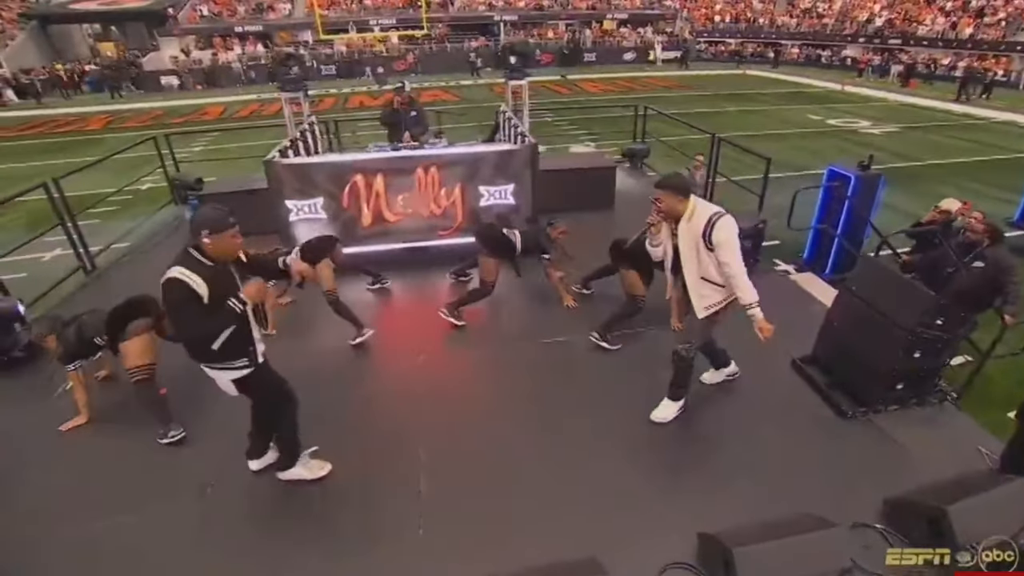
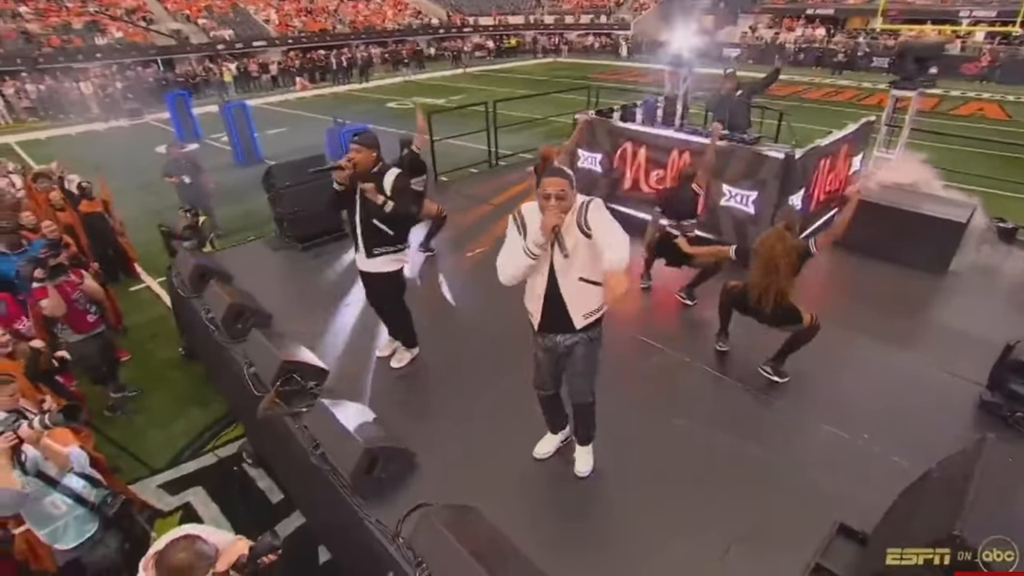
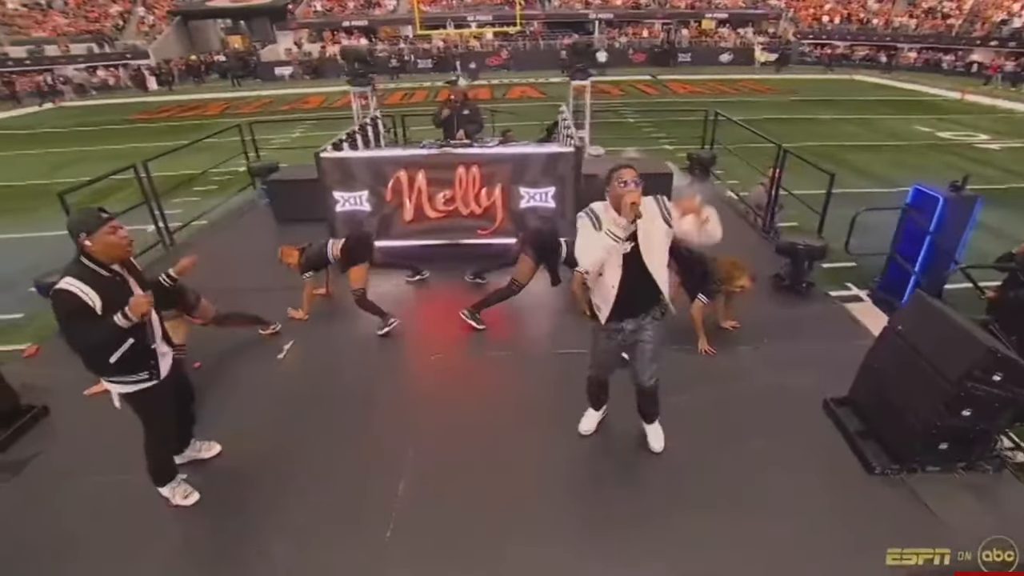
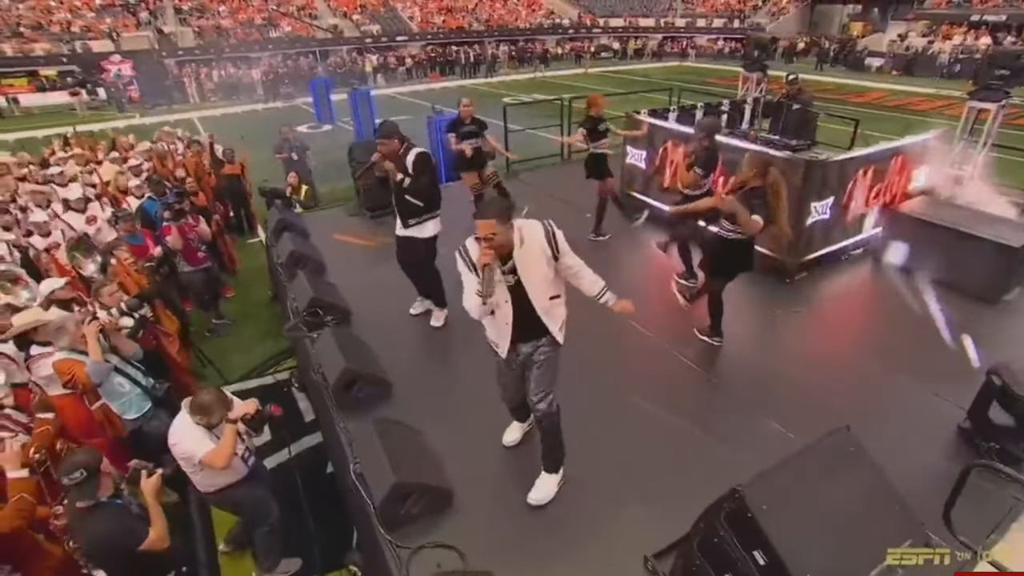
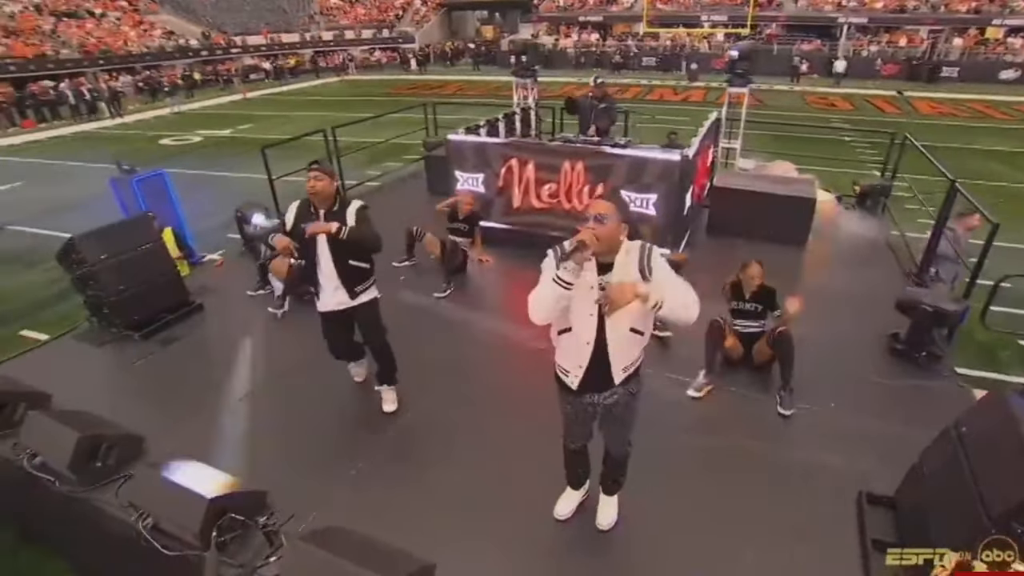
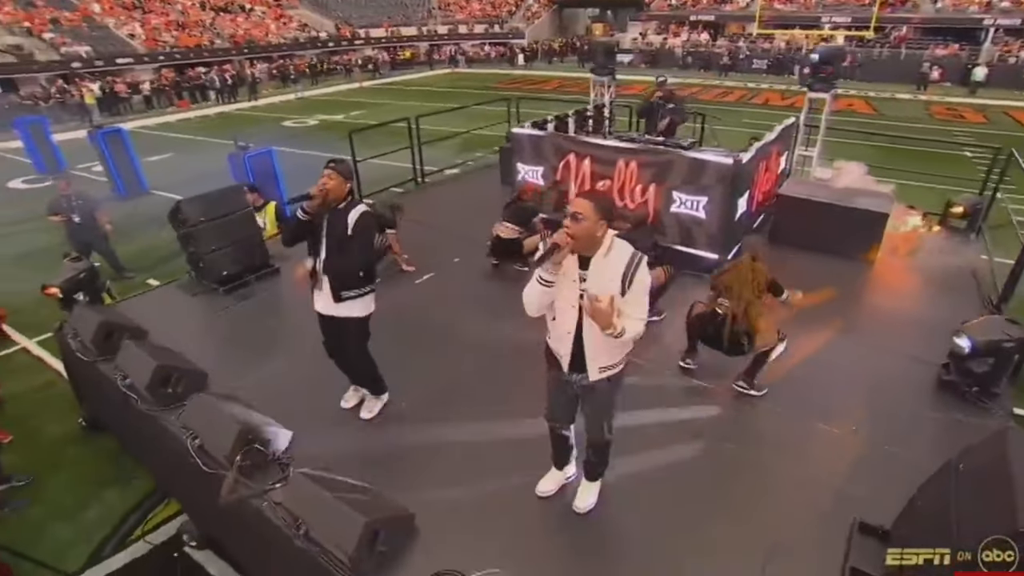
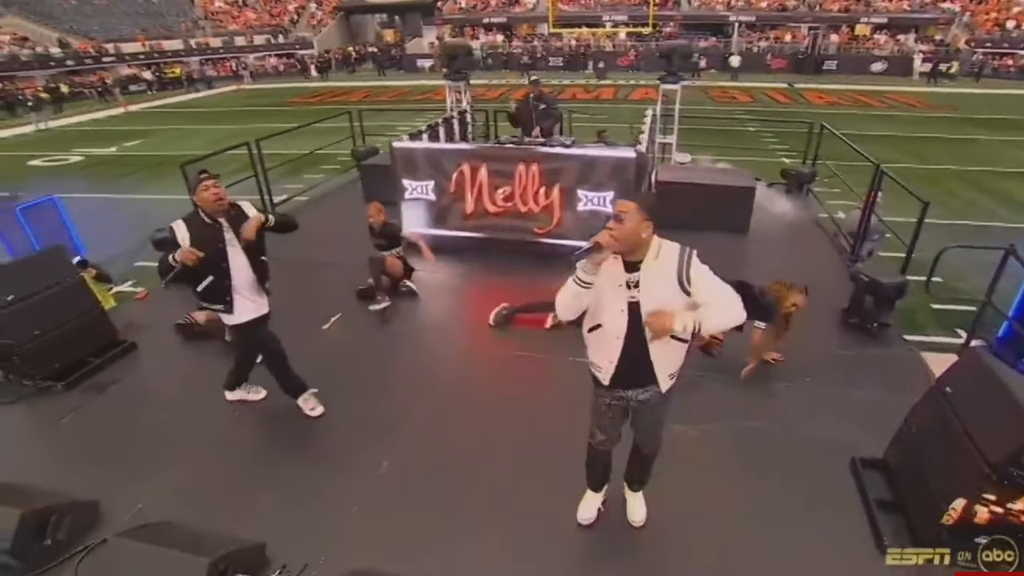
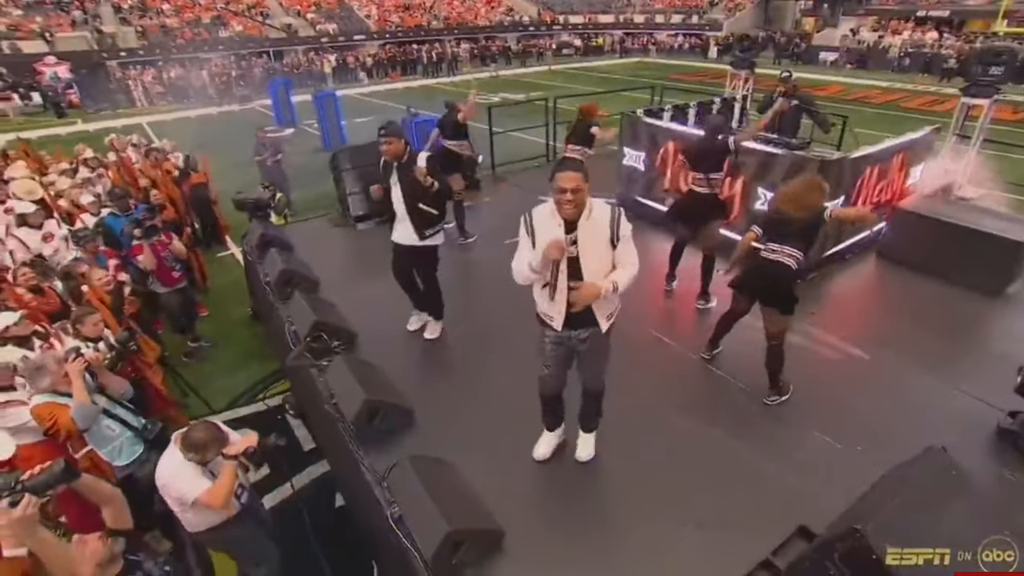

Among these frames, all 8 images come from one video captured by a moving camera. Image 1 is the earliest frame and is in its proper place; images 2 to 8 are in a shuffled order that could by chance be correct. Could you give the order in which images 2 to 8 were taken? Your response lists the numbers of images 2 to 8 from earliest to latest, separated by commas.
3, 7, 5, 6, 2, 8, 4
